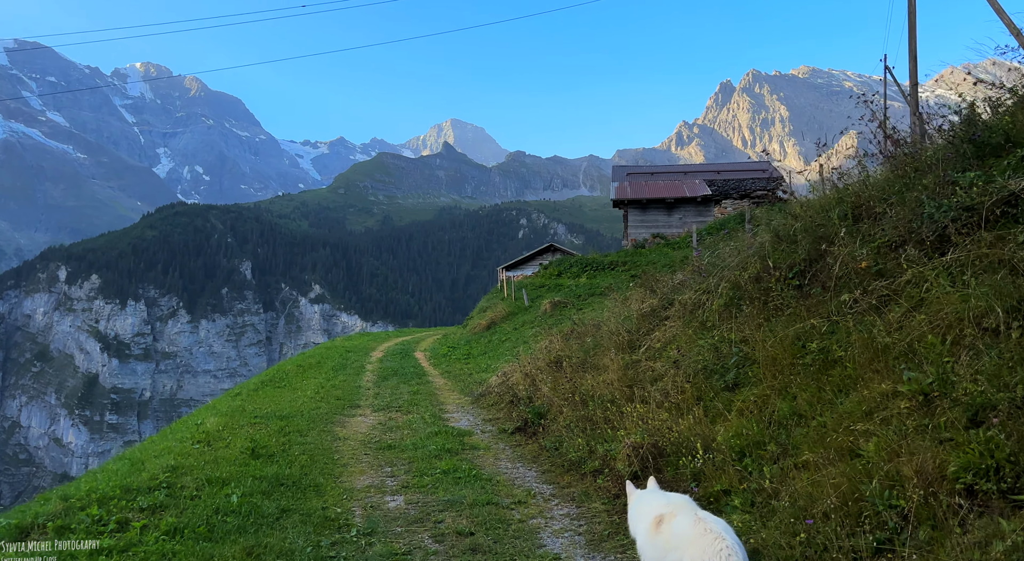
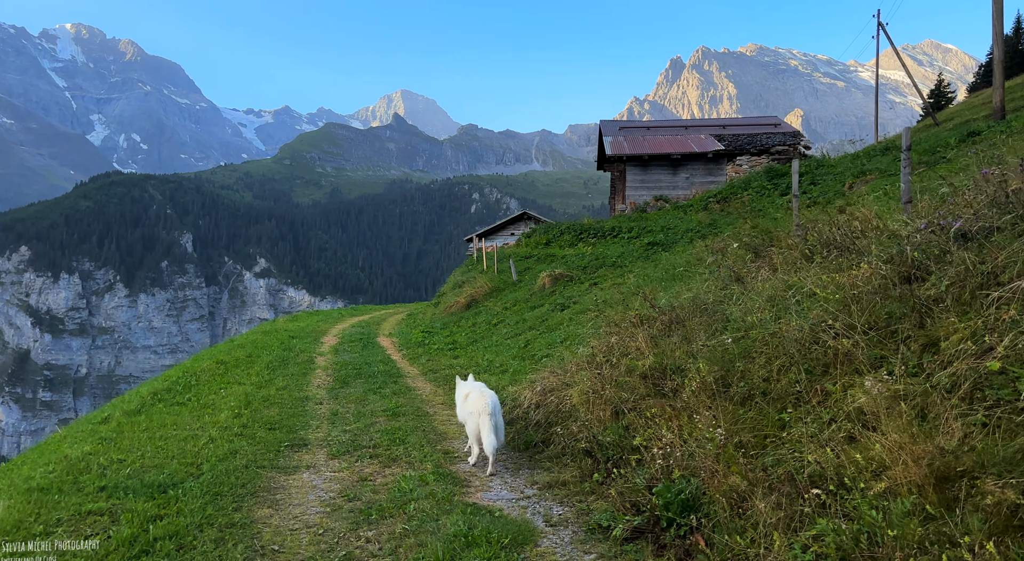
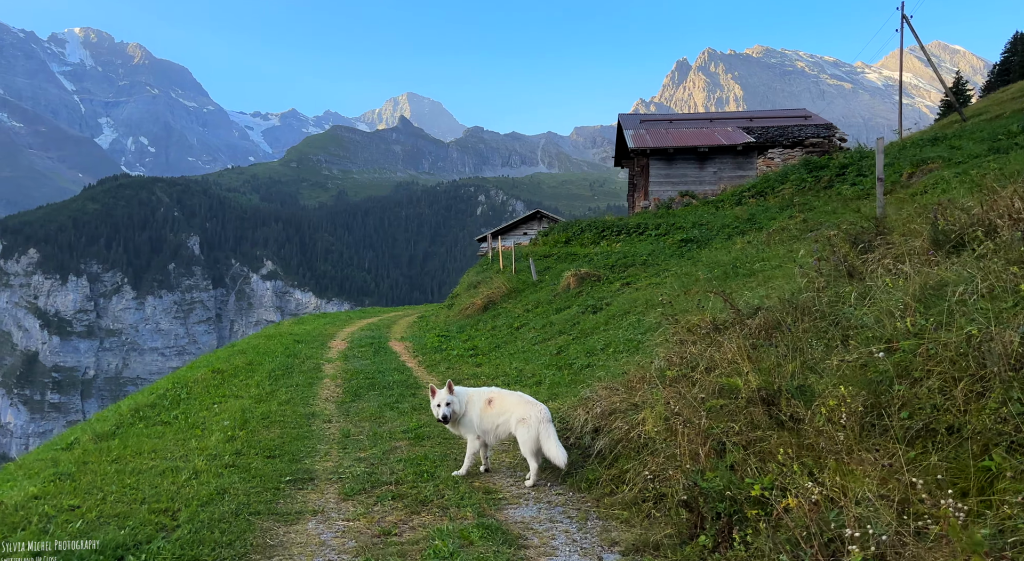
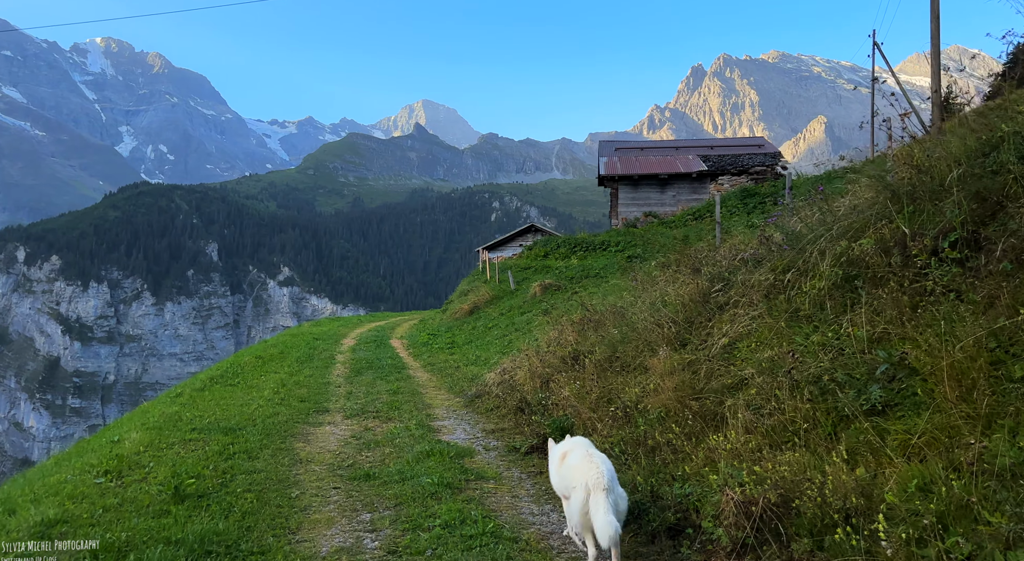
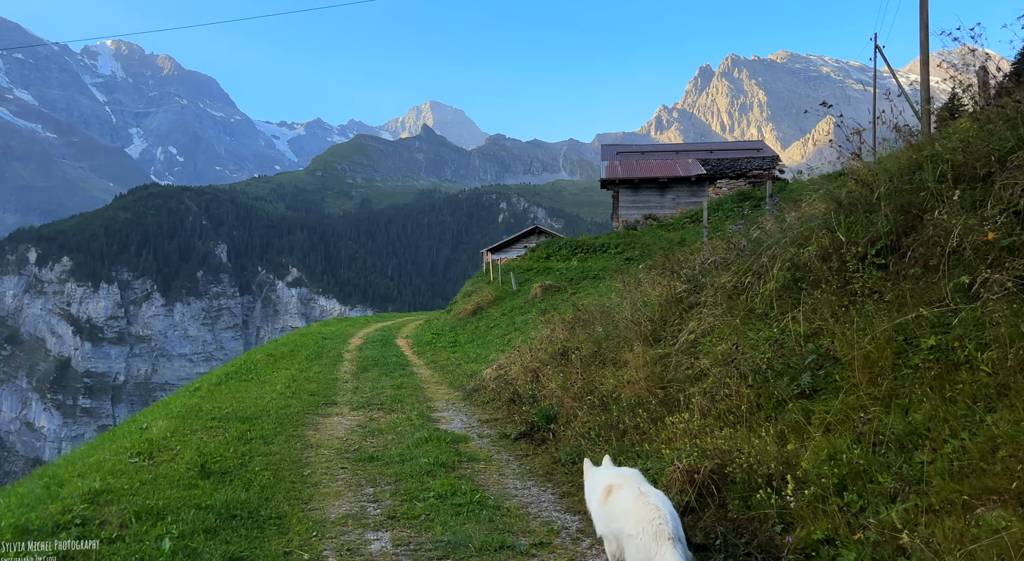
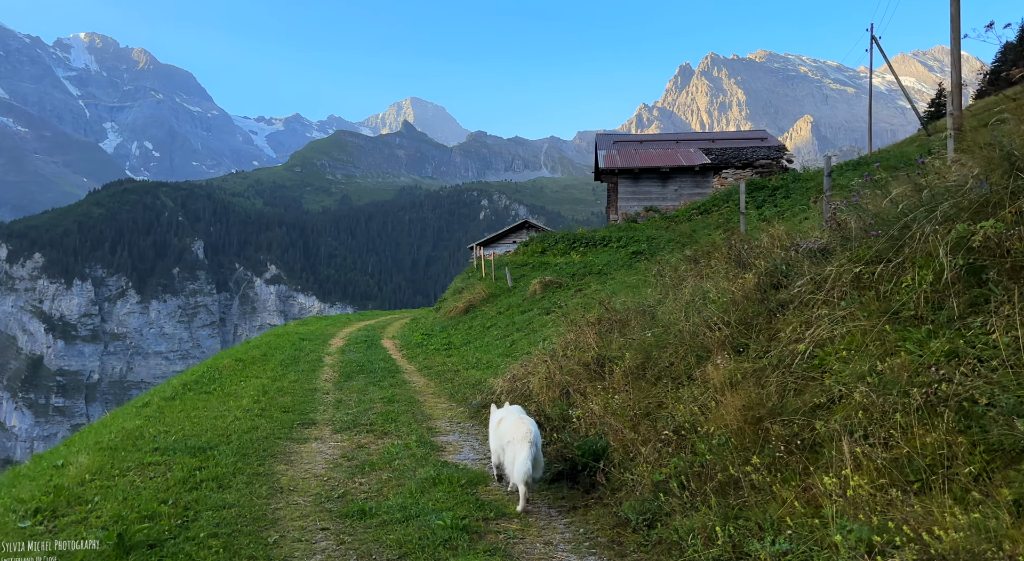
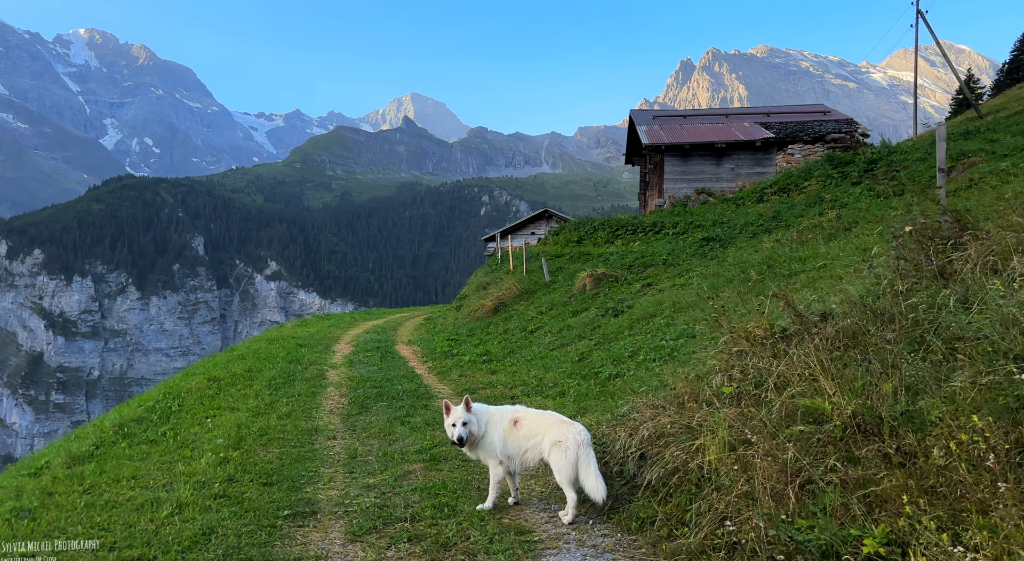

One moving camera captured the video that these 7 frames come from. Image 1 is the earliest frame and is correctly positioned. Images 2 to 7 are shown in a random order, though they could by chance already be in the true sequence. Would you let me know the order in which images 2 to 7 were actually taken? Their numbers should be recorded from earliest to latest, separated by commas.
5, 4, 6, 2, 3, 7
